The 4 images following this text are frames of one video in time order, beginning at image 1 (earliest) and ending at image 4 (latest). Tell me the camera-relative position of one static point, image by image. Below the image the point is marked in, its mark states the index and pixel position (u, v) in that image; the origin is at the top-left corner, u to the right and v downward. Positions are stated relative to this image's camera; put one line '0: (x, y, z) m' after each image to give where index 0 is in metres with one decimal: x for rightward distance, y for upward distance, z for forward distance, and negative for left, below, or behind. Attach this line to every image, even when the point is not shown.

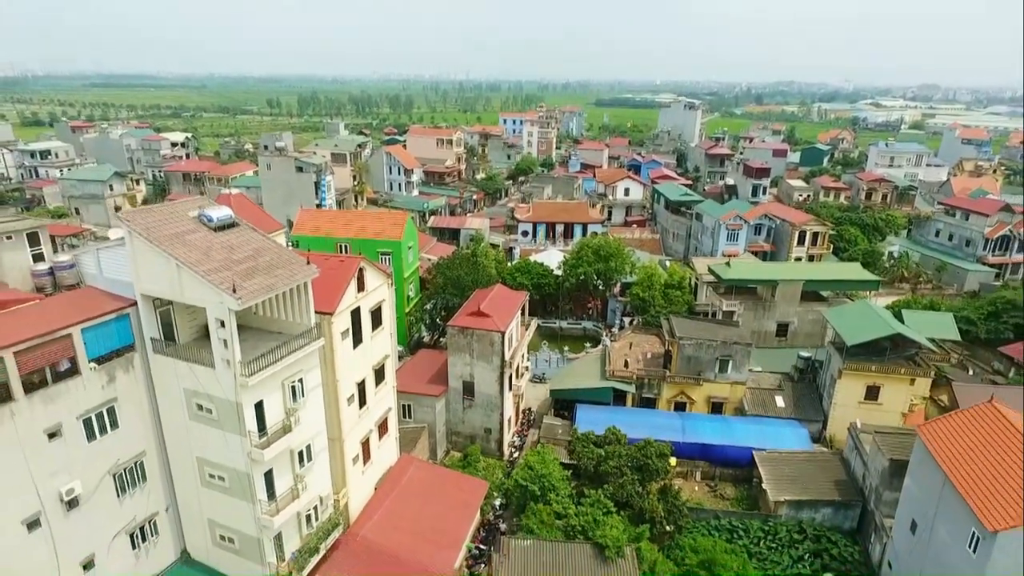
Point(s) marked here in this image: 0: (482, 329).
0: (-0.7, -1.0, +14.3) m
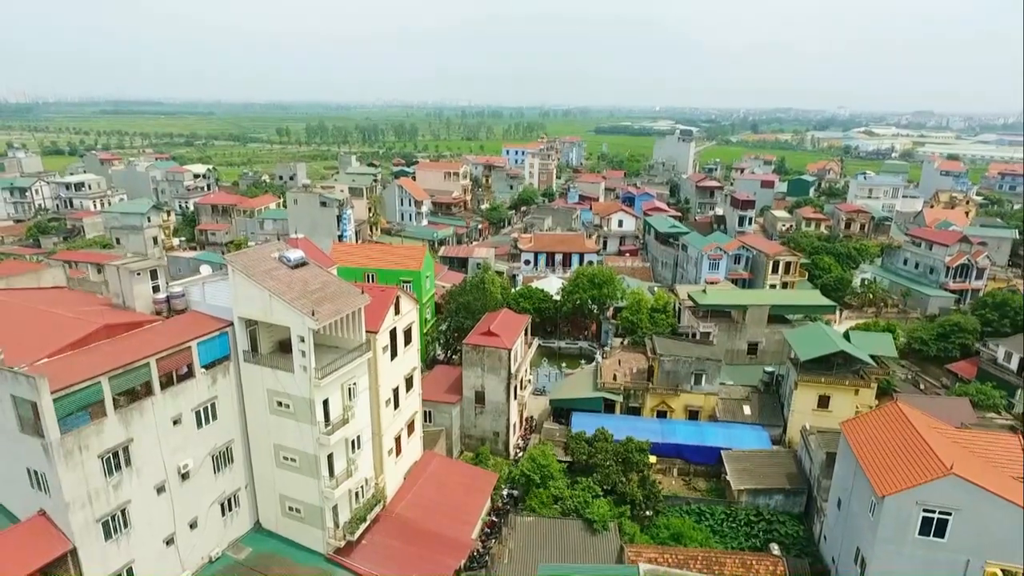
0: (-0.6, -1.6, +17.1) m
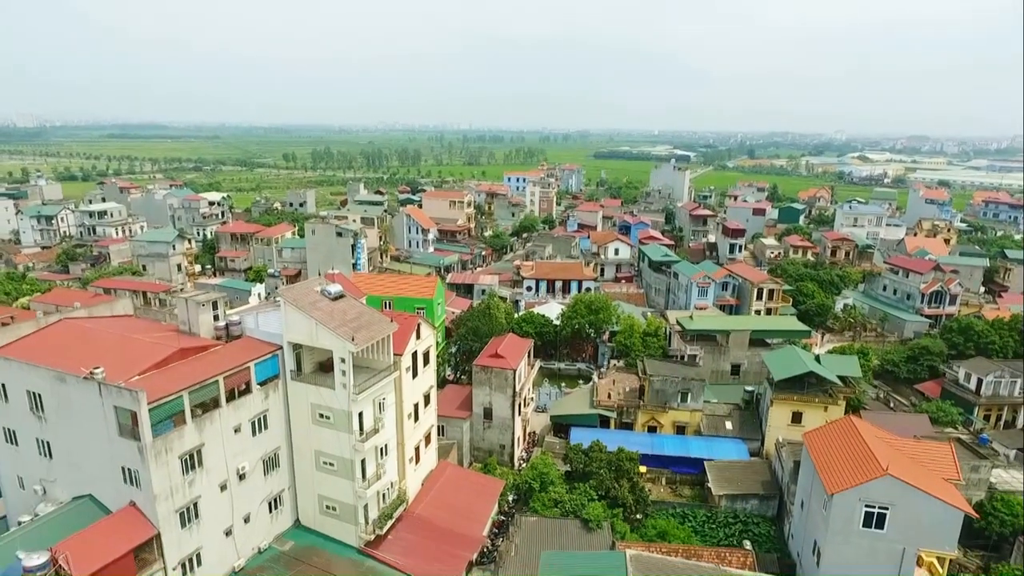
0: (-0.4, -2.5, +19.2) m
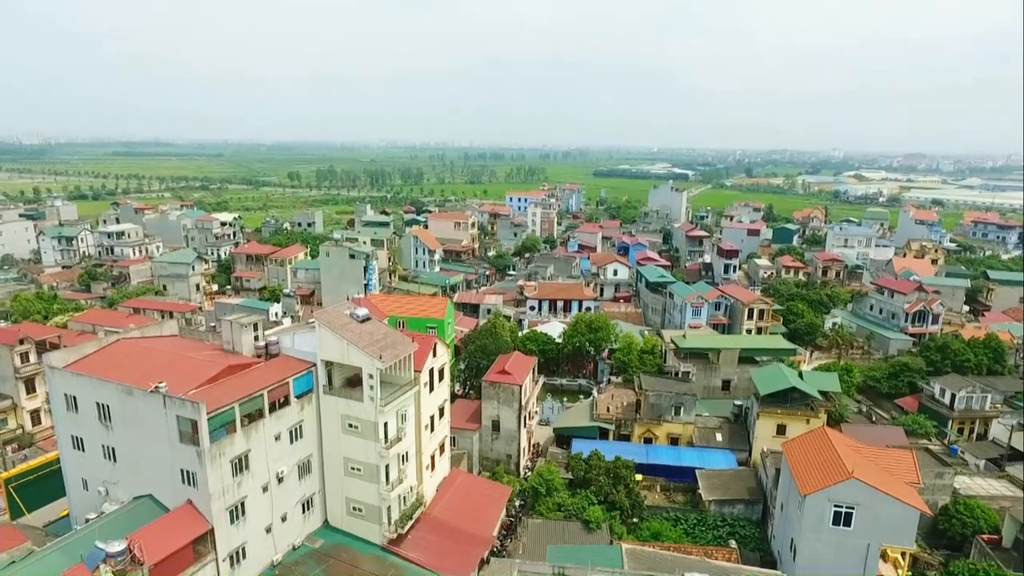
0: (-0.2, -3.2, +20.9) m
